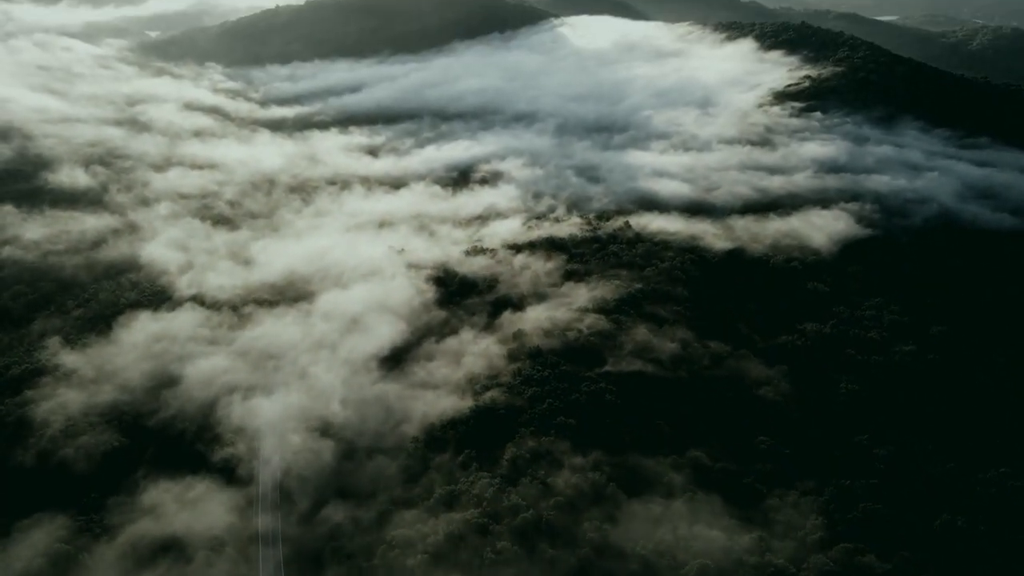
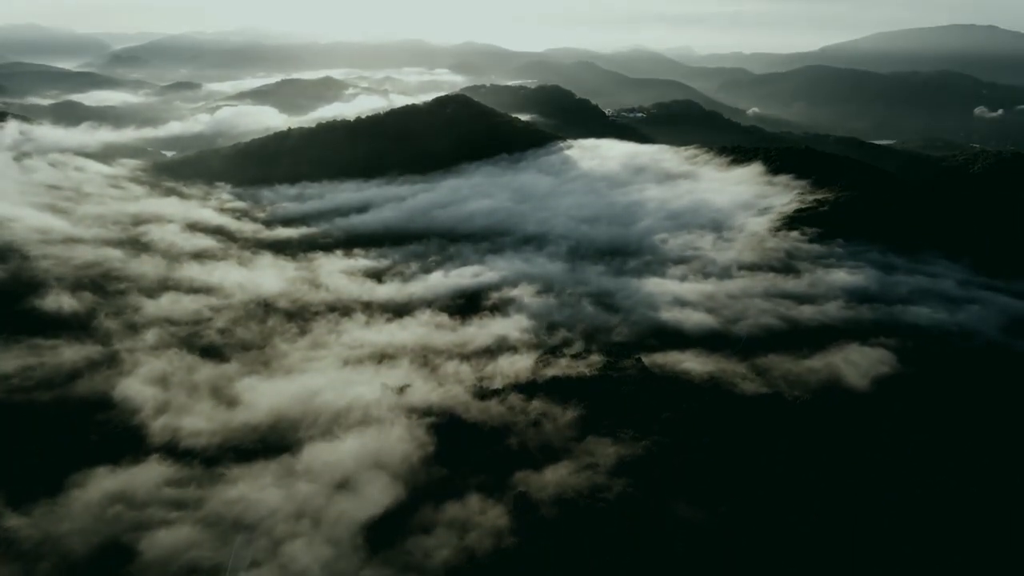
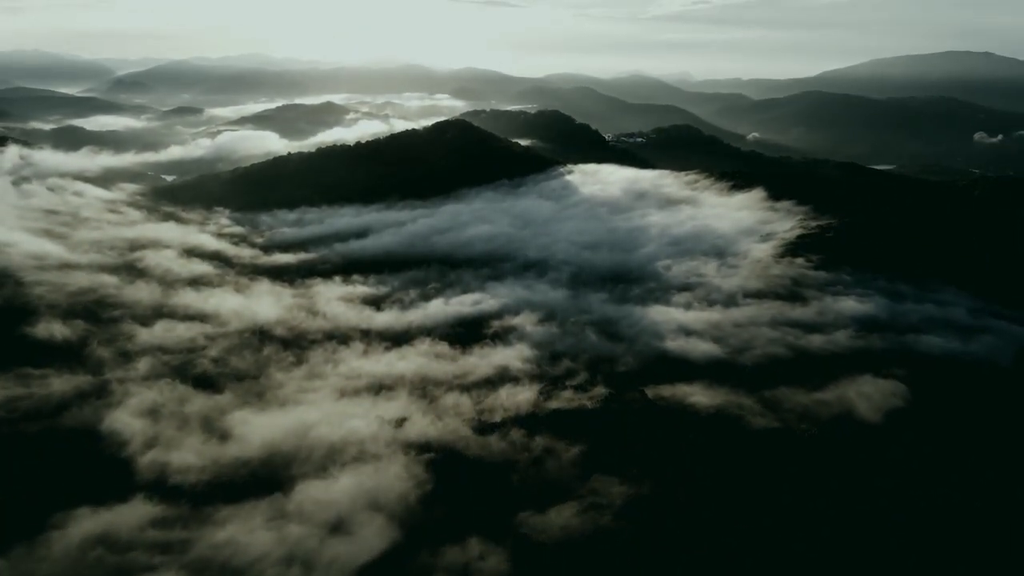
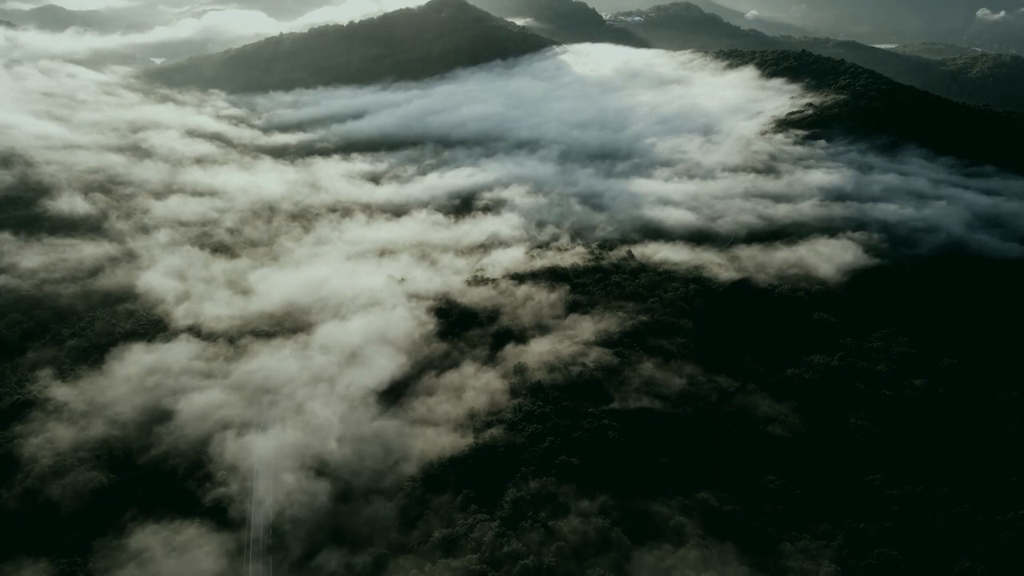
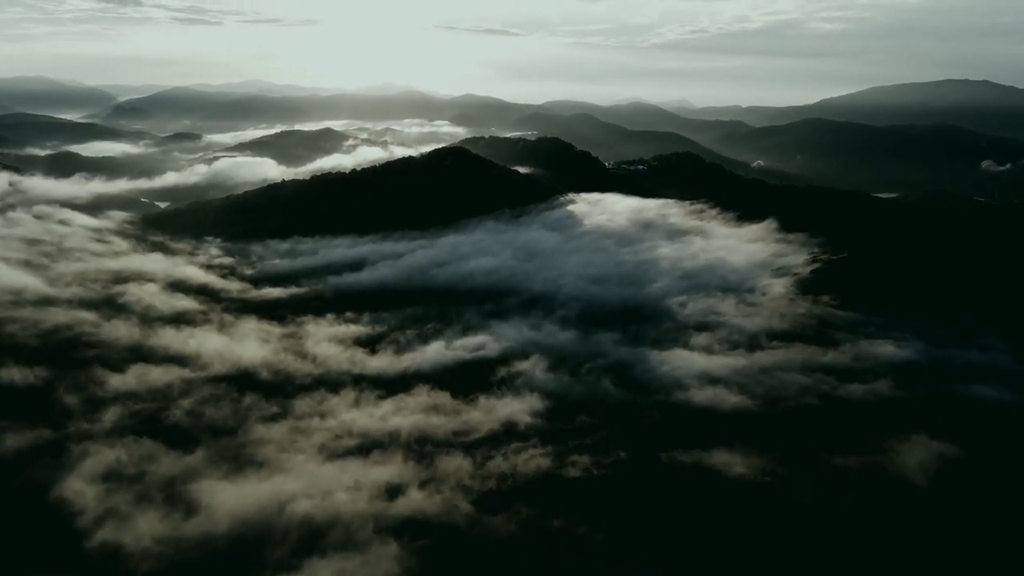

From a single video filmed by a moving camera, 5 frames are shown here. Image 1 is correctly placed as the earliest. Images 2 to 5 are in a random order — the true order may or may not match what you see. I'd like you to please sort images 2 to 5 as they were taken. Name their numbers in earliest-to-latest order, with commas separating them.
4, 2, 3, 5
